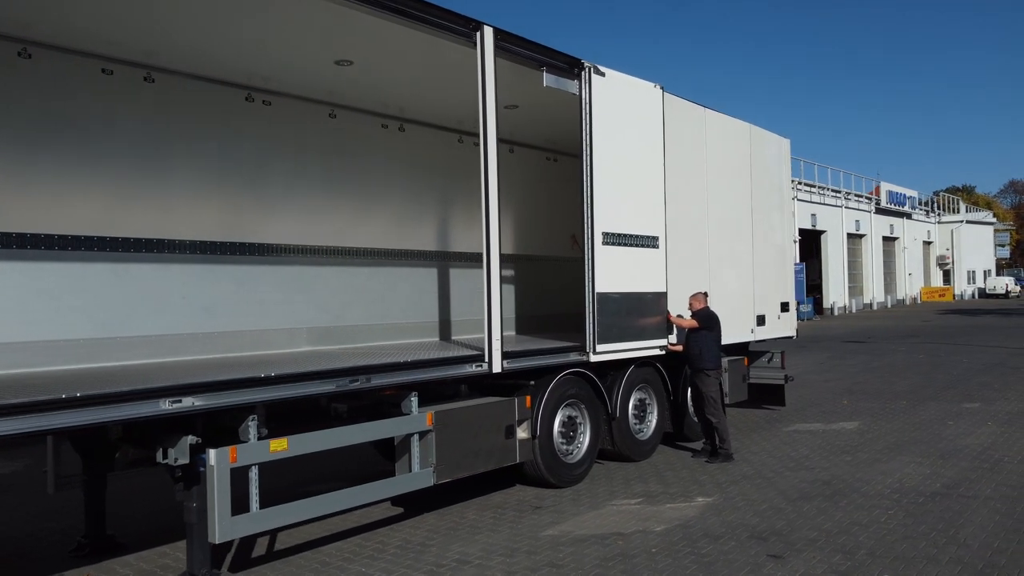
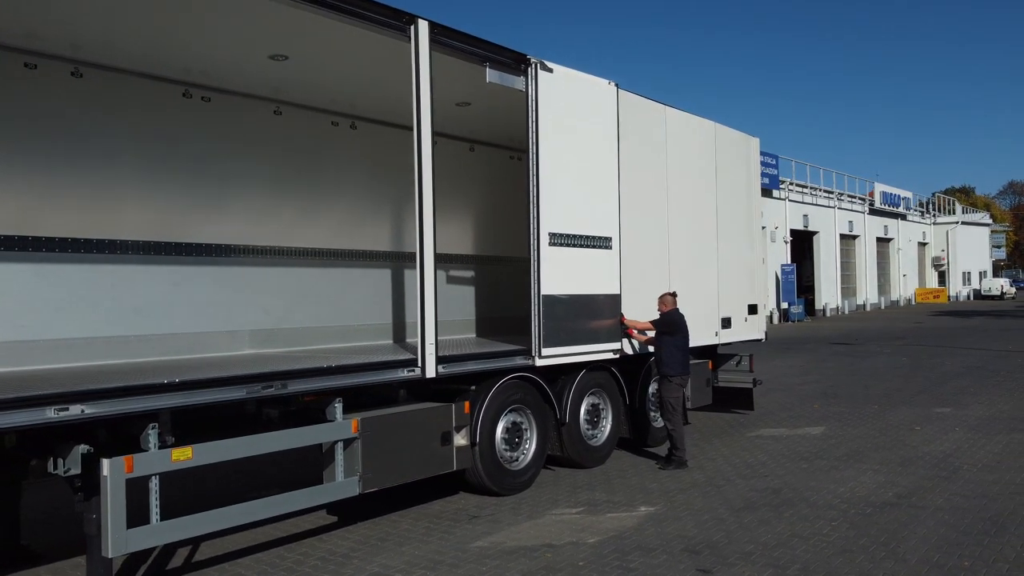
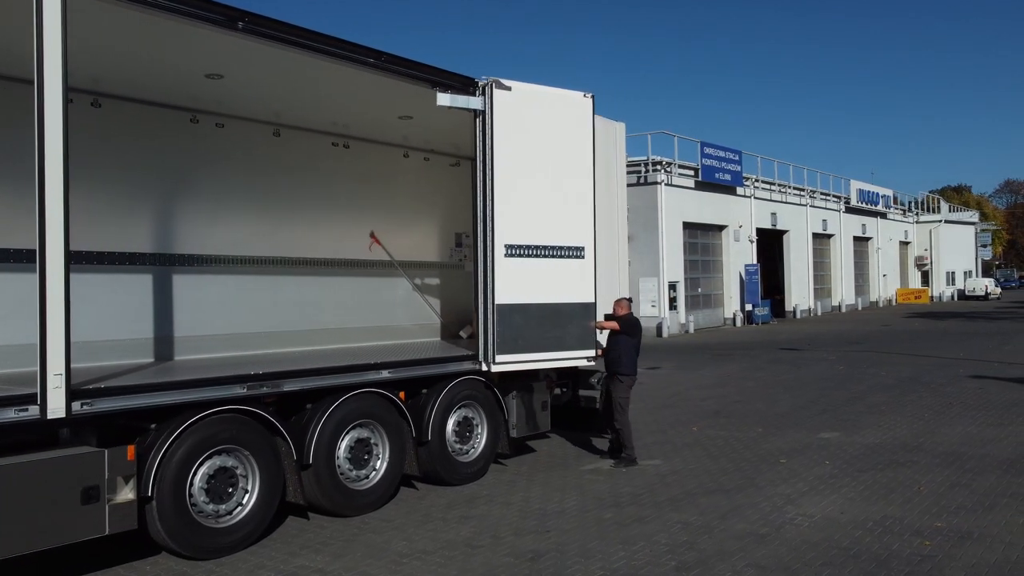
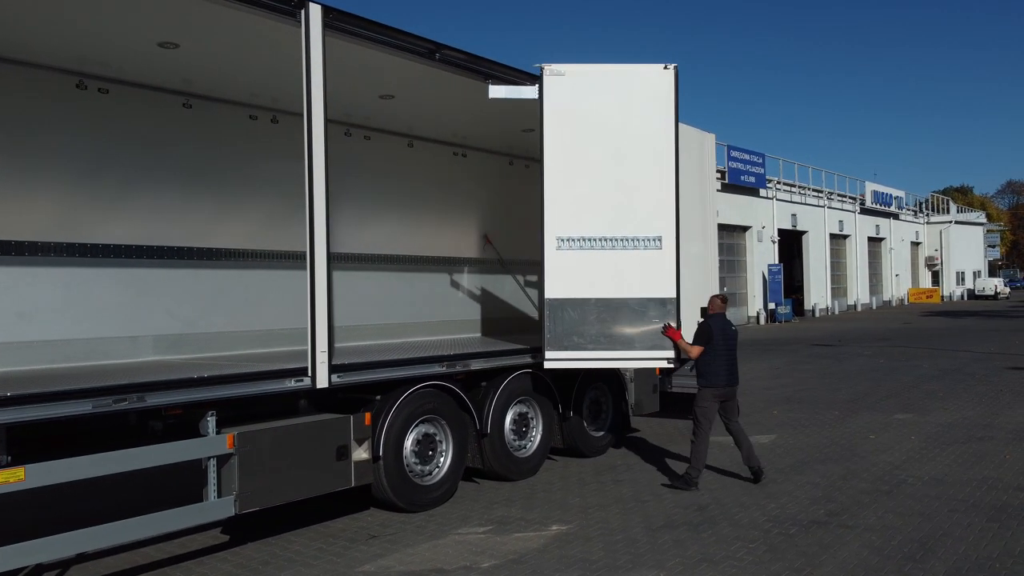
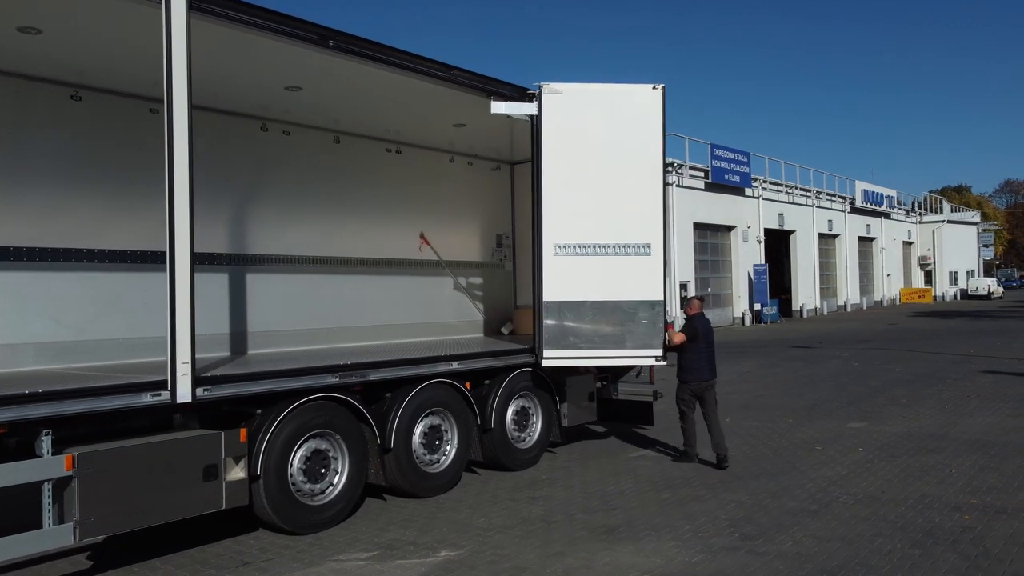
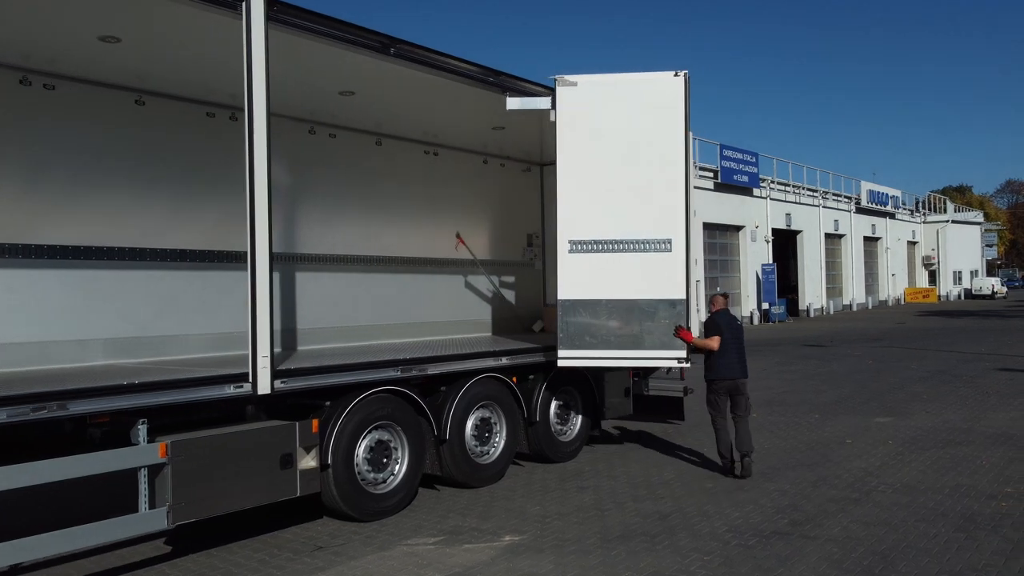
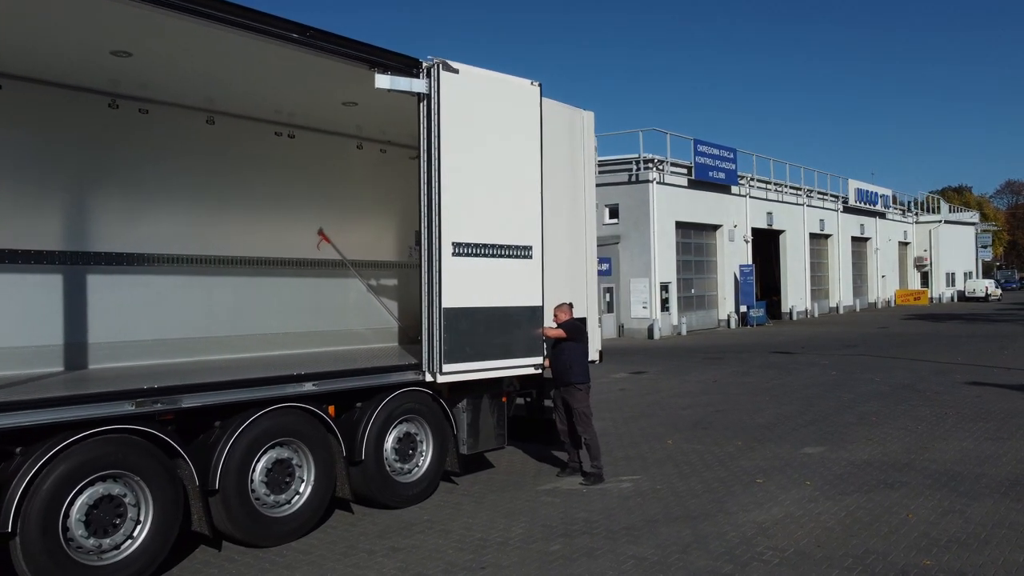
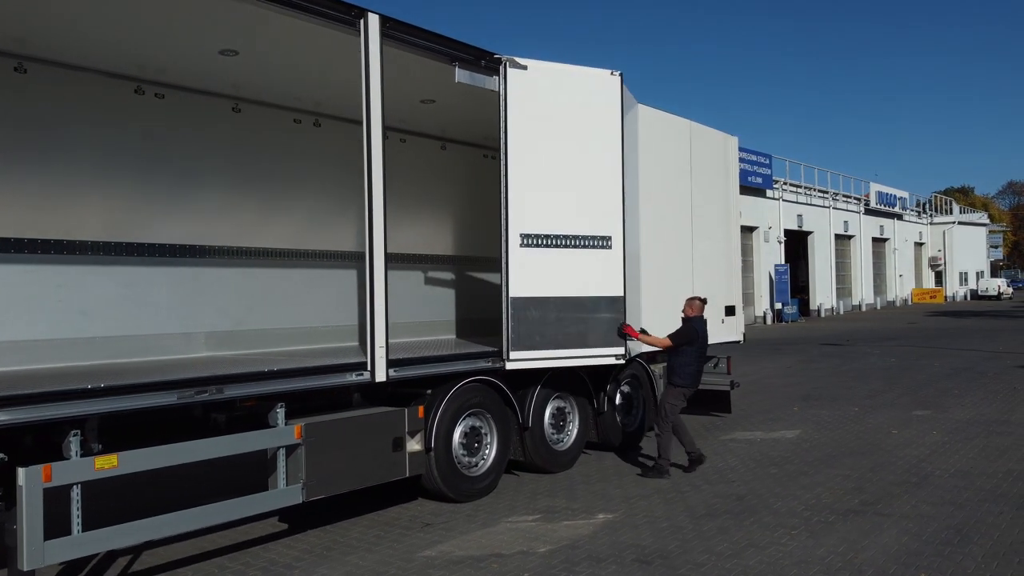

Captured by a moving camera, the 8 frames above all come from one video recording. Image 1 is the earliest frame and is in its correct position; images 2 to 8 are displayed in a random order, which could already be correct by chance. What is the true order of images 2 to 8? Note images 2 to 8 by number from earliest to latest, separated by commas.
2, 8, 4, 6, 5, 3, 7
